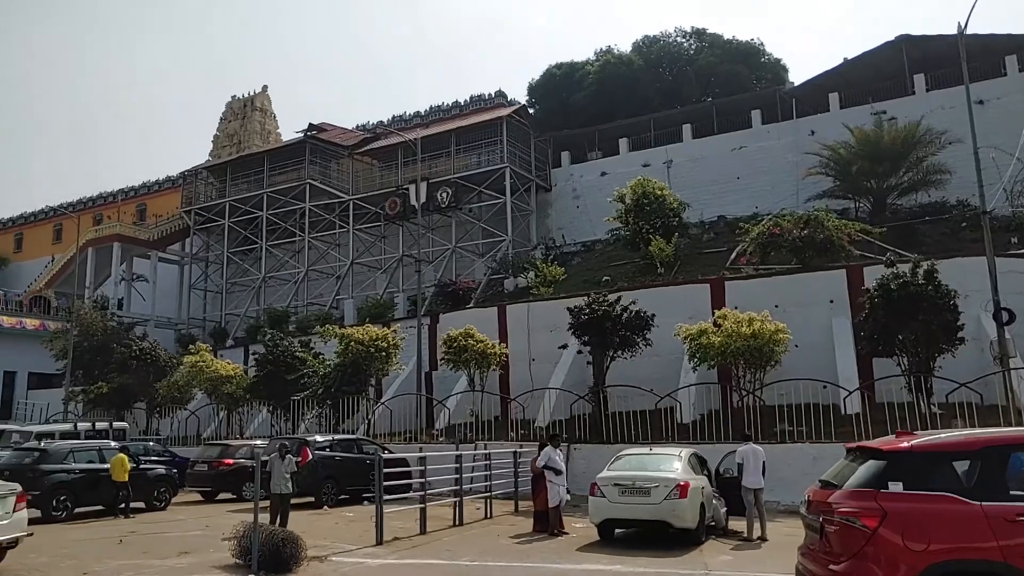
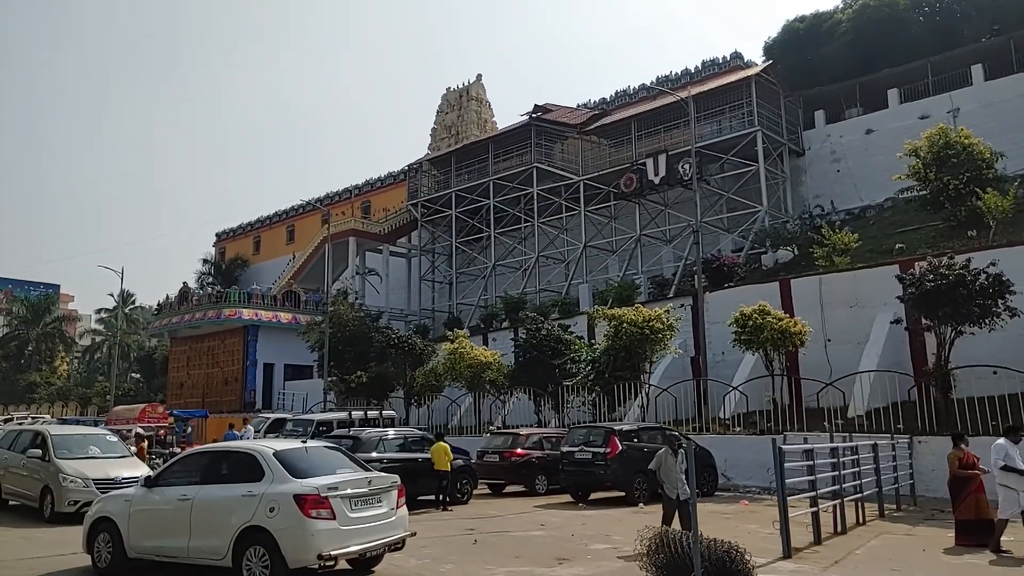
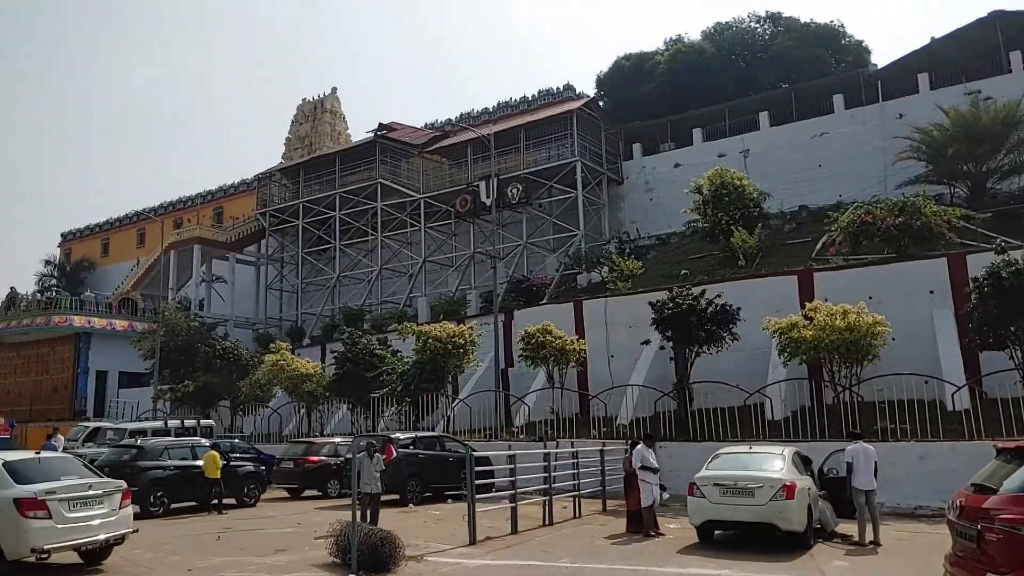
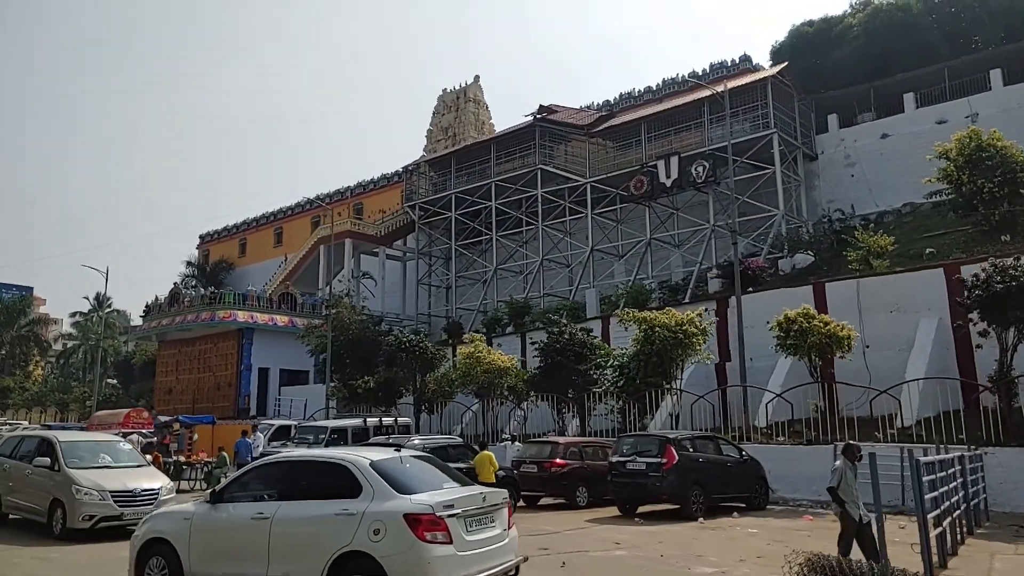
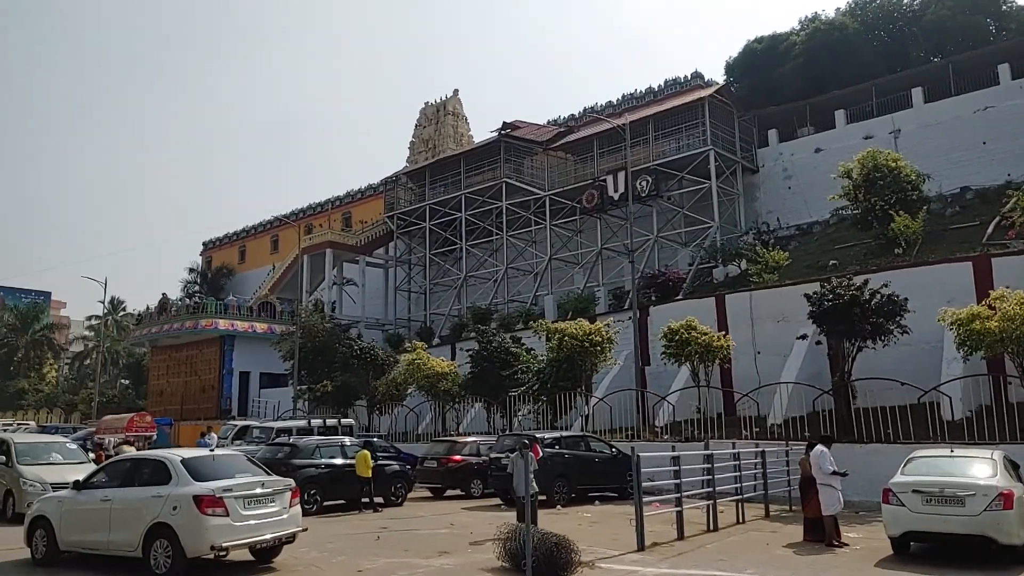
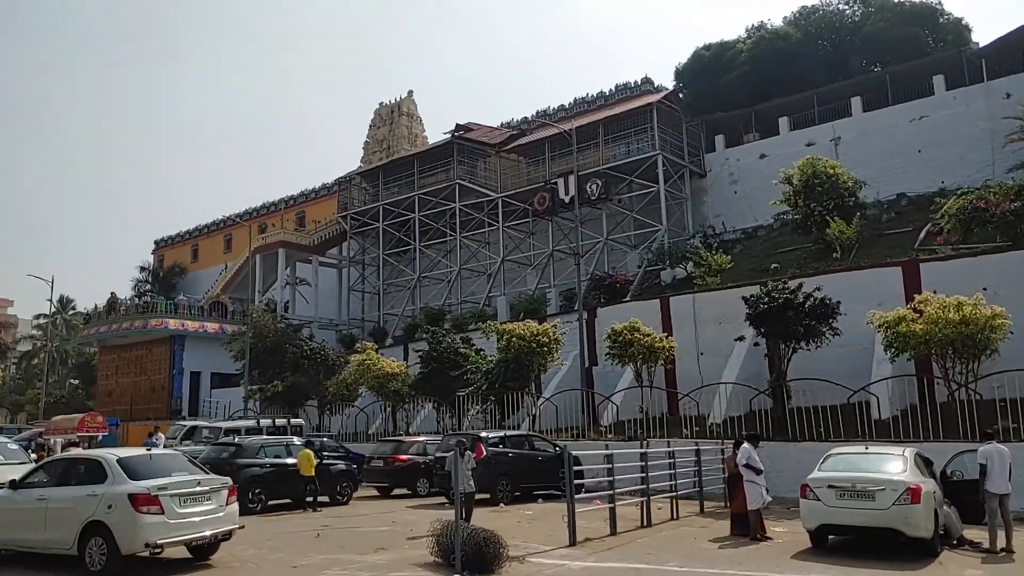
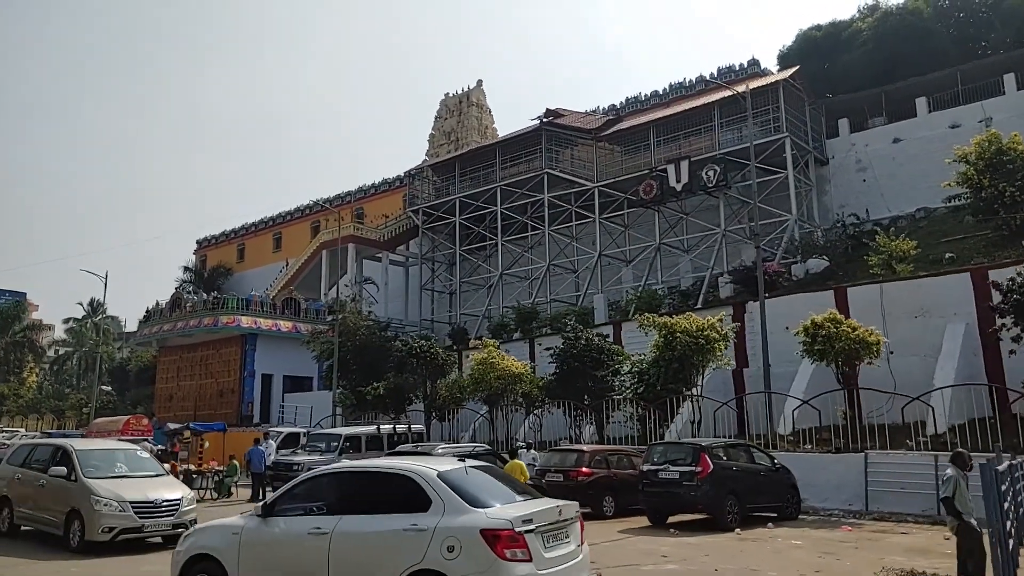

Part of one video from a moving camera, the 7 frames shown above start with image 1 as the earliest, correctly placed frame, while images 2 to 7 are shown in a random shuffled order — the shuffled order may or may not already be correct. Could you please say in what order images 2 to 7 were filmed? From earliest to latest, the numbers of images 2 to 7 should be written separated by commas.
3, 6, 5, 2, 4, 7
